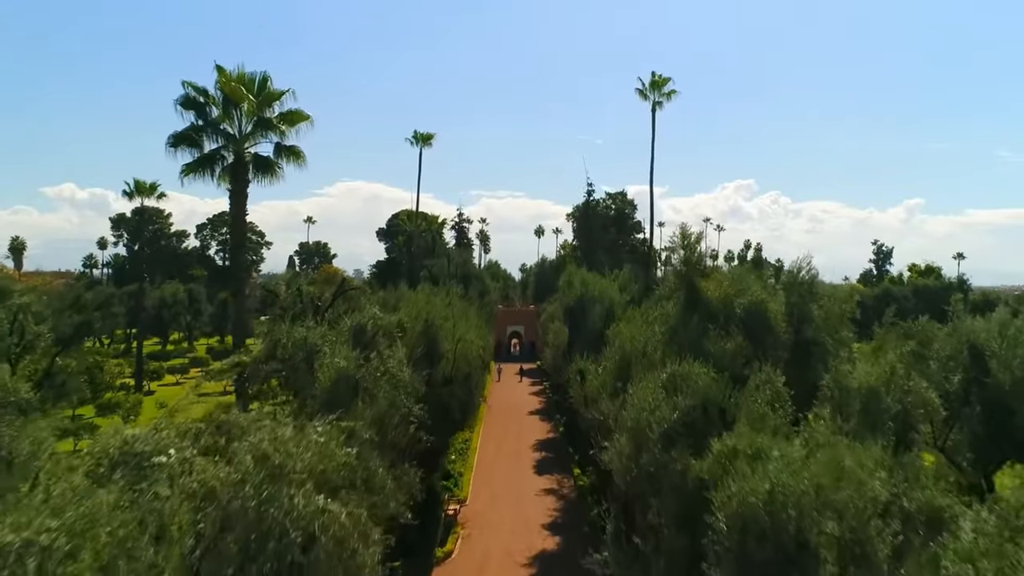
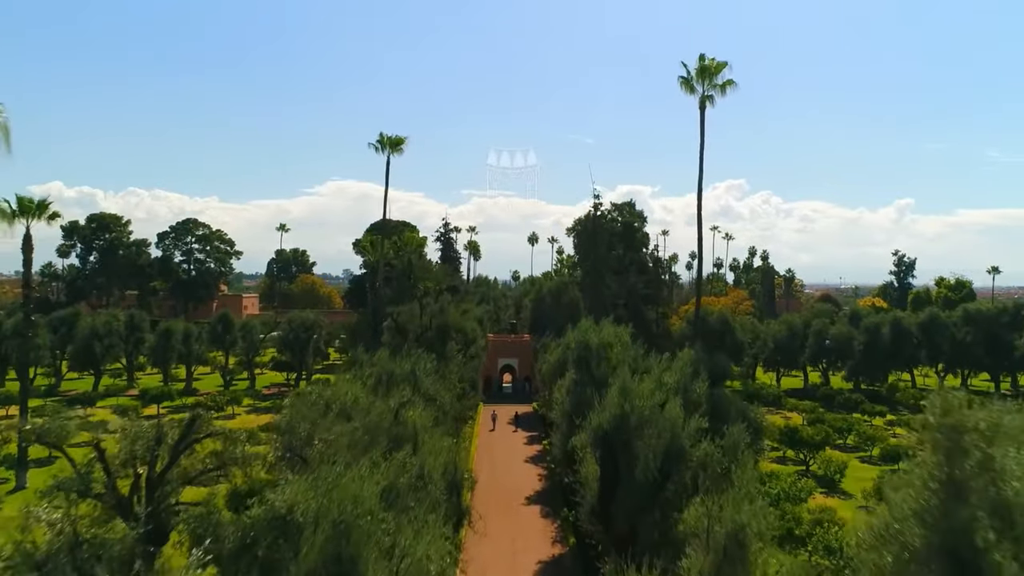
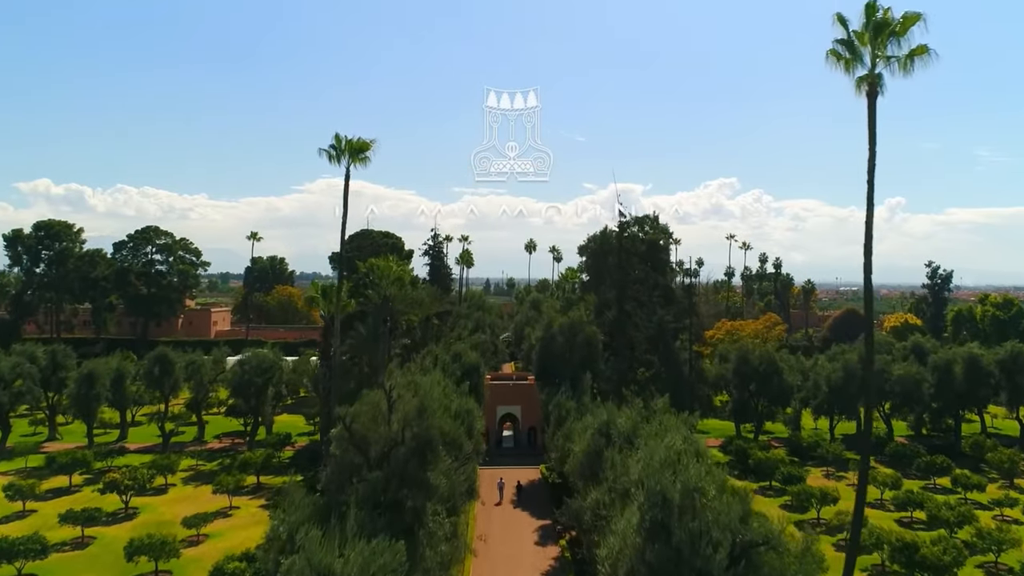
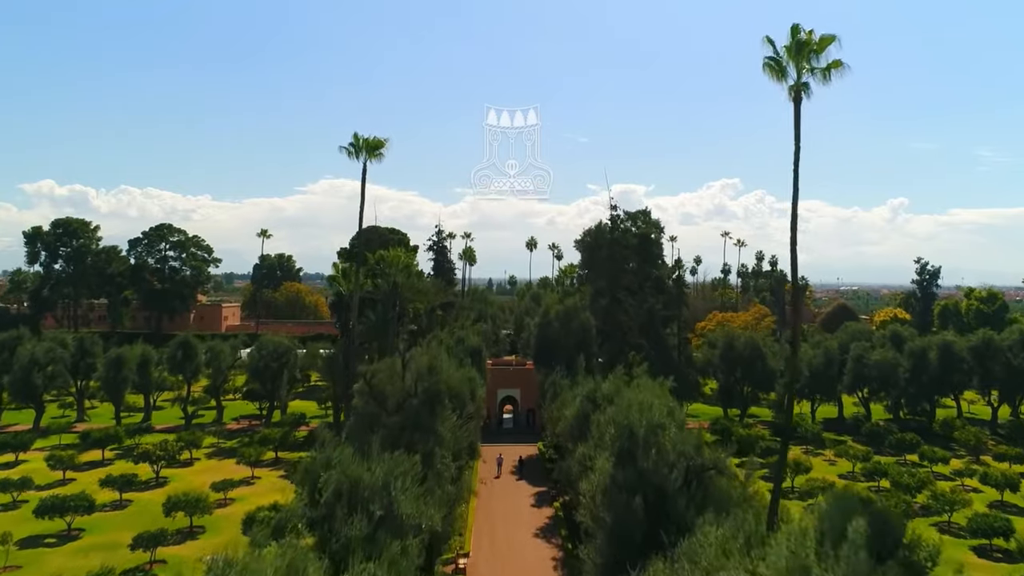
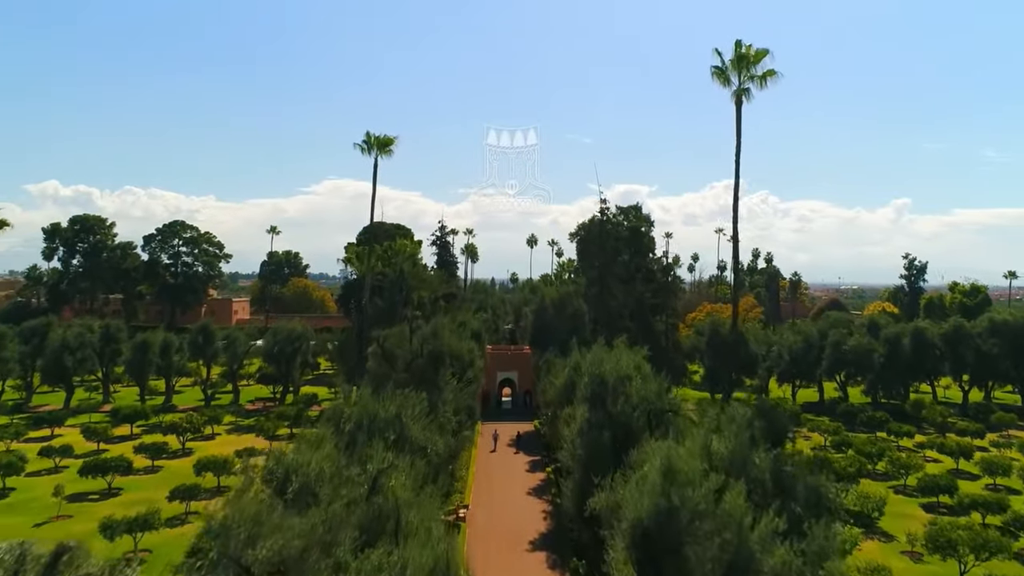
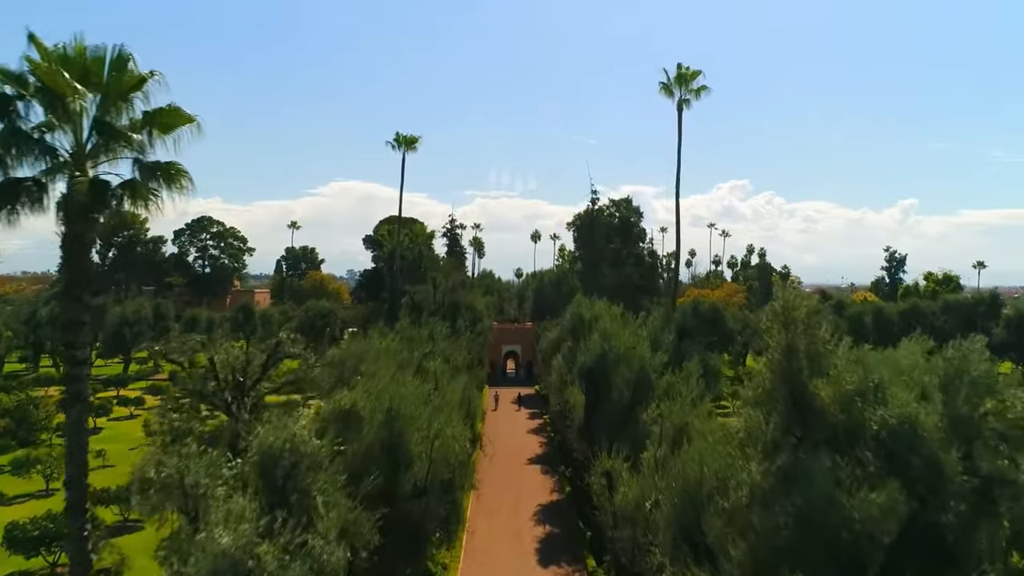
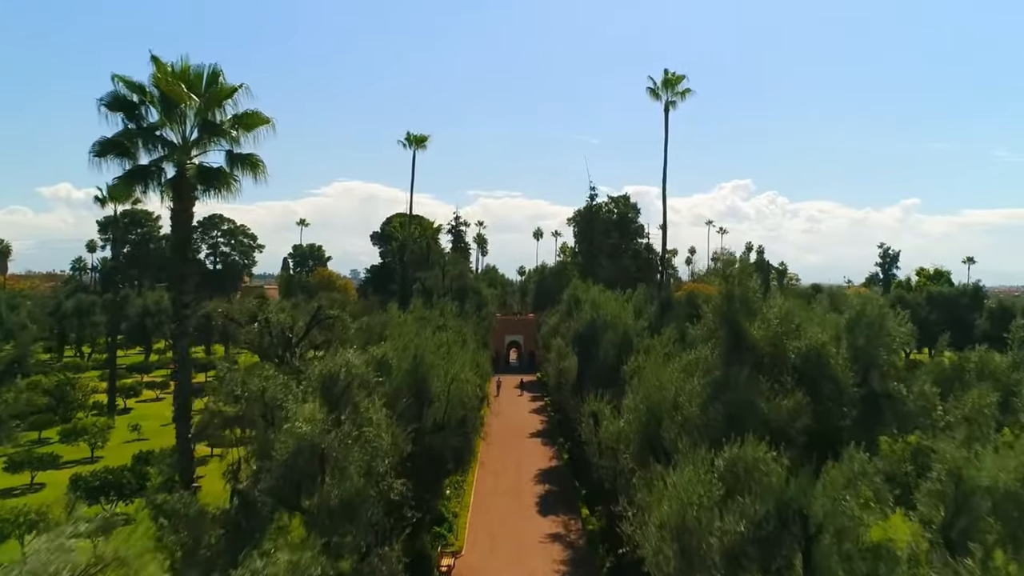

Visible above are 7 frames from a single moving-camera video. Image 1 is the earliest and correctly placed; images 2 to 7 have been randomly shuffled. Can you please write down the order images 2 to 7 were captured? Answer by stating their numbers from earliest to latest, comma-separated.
7, 6, 2, 5, 4, 3
